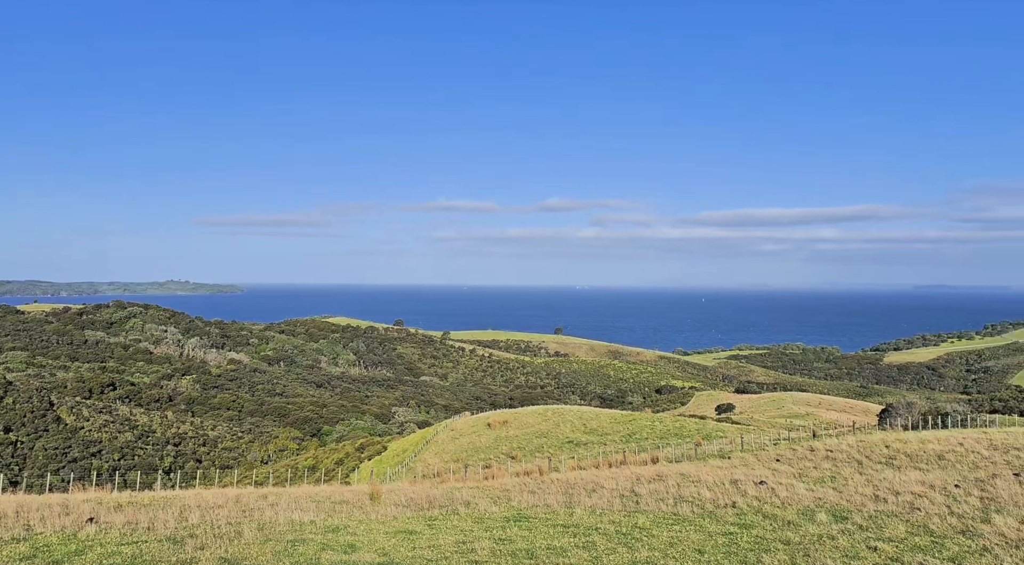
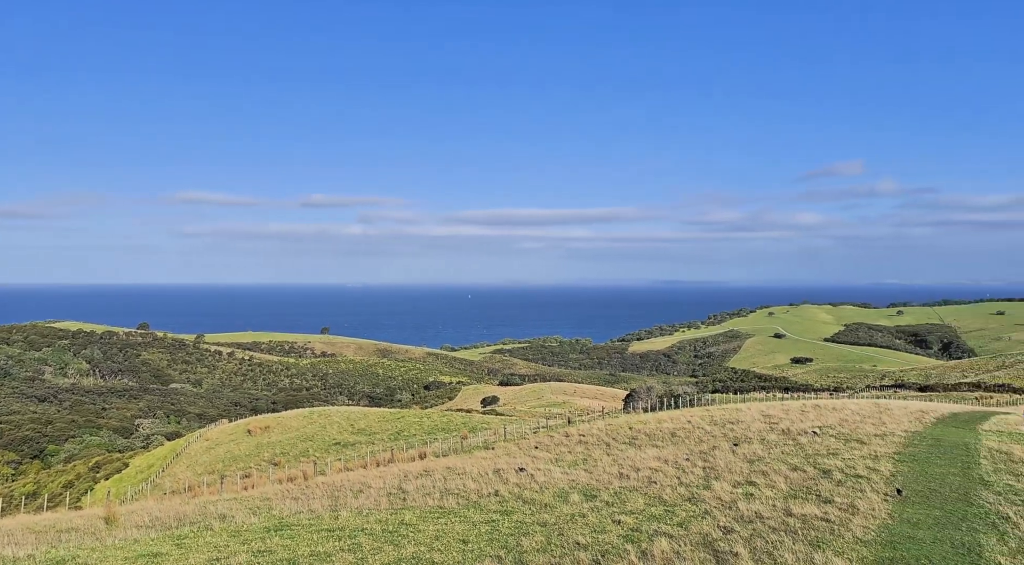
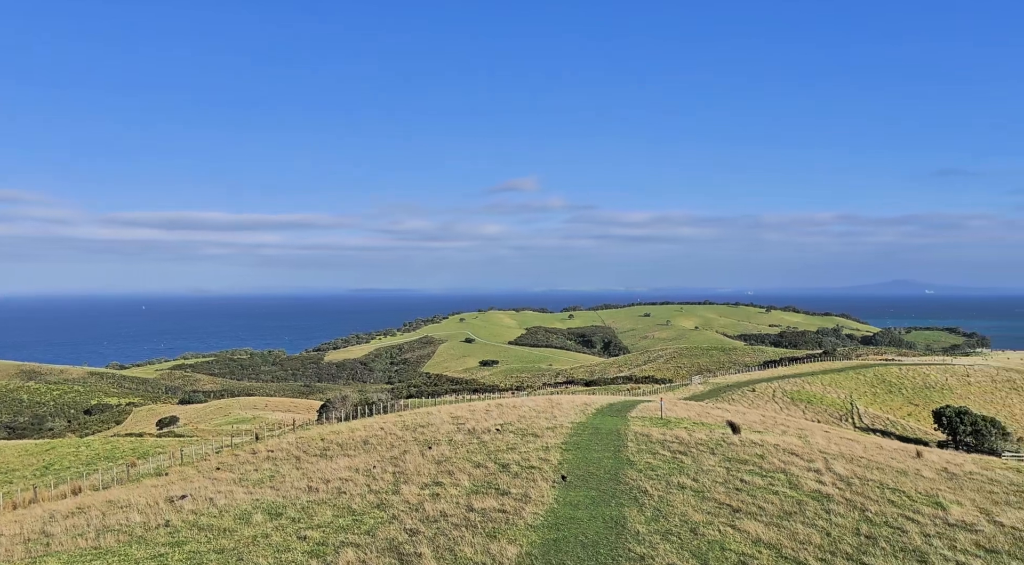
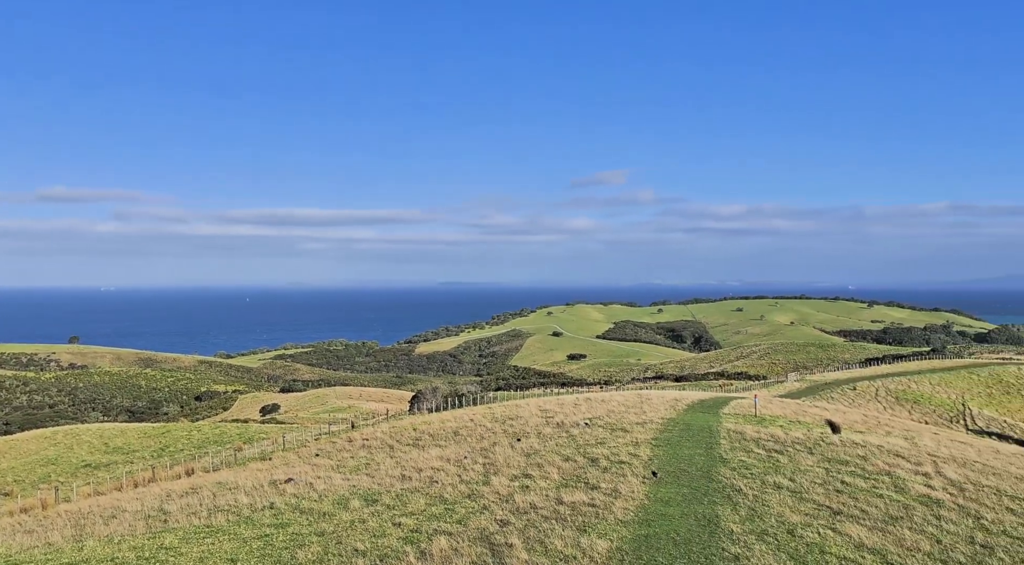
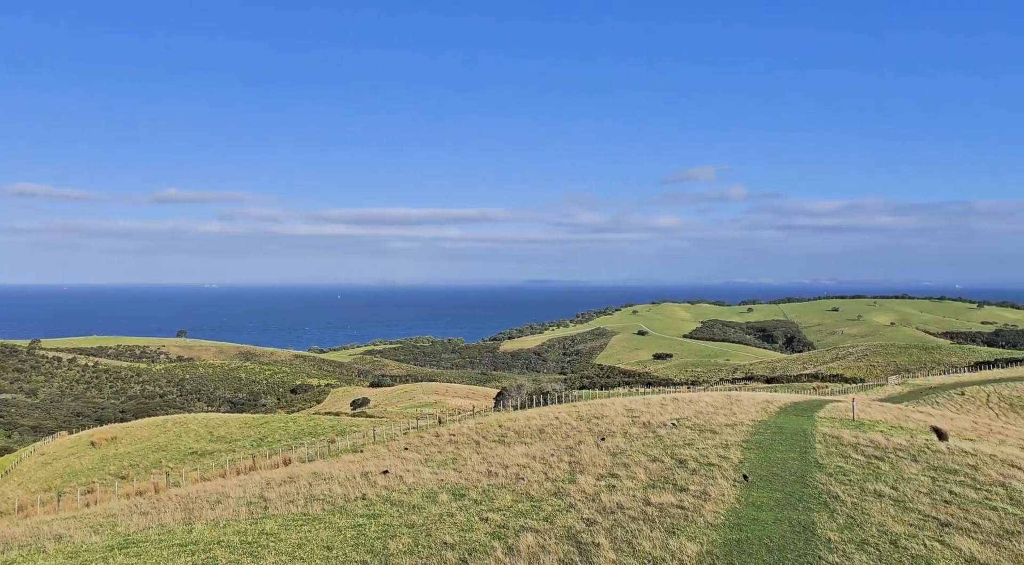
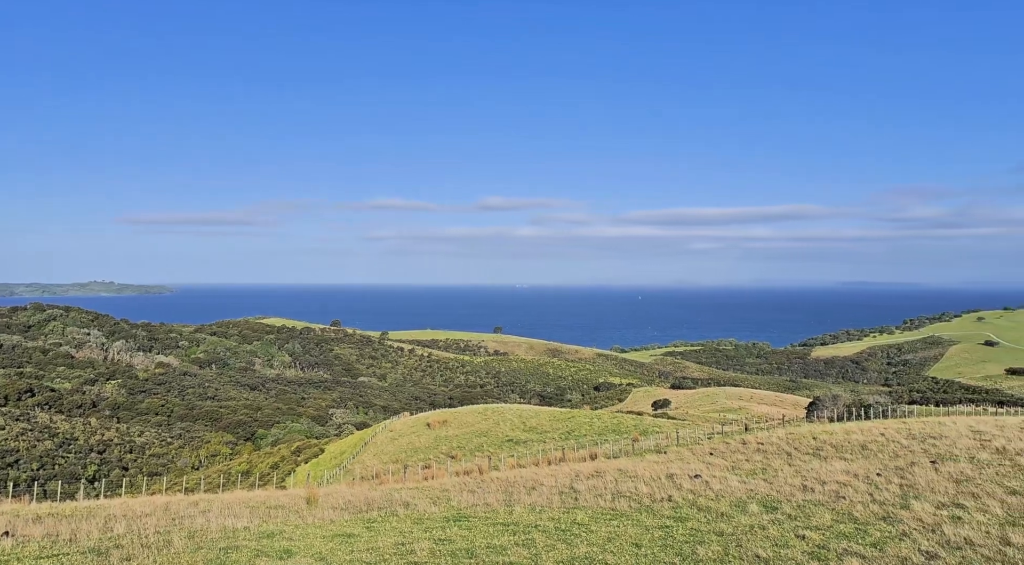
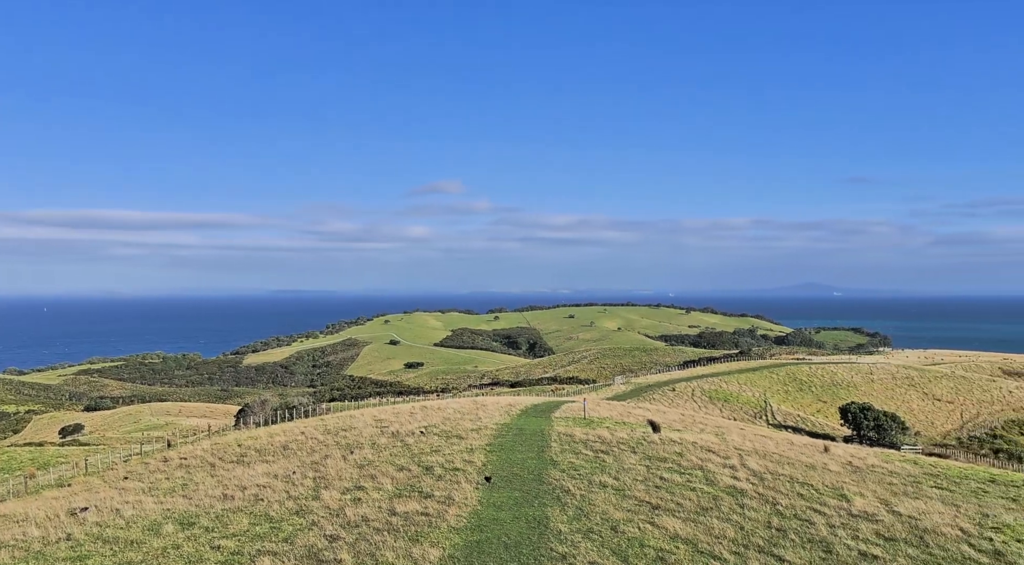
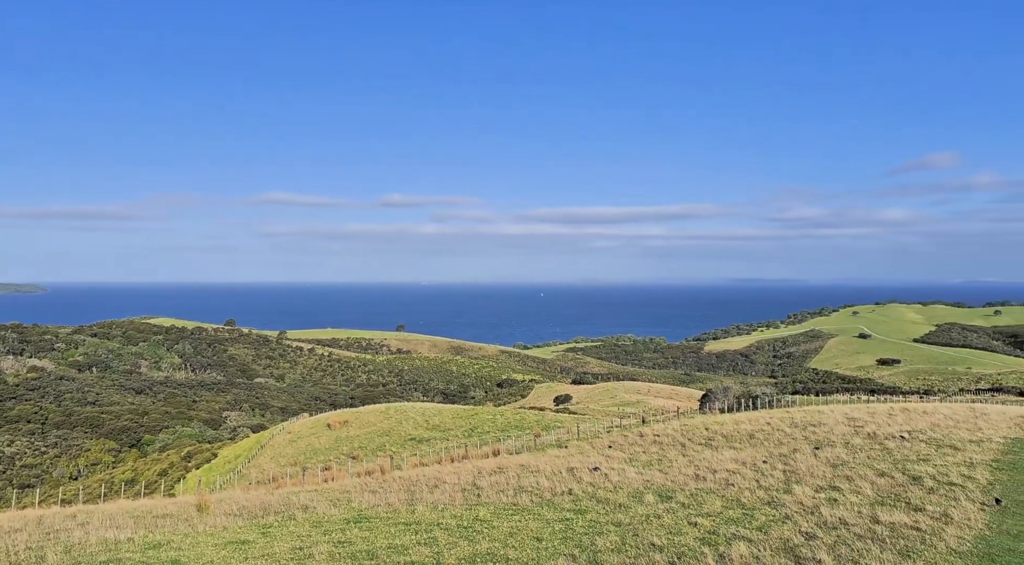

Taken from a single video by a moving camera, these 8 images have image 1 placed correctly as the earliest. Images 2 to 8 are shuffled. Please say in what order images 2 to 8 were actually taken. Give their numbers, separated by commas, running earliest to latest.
6, 8, 2, 5, 4, 3, 7
